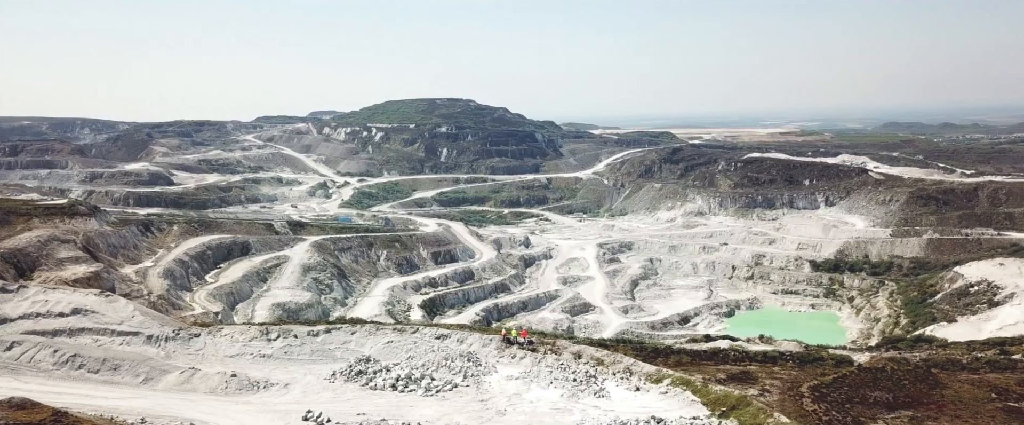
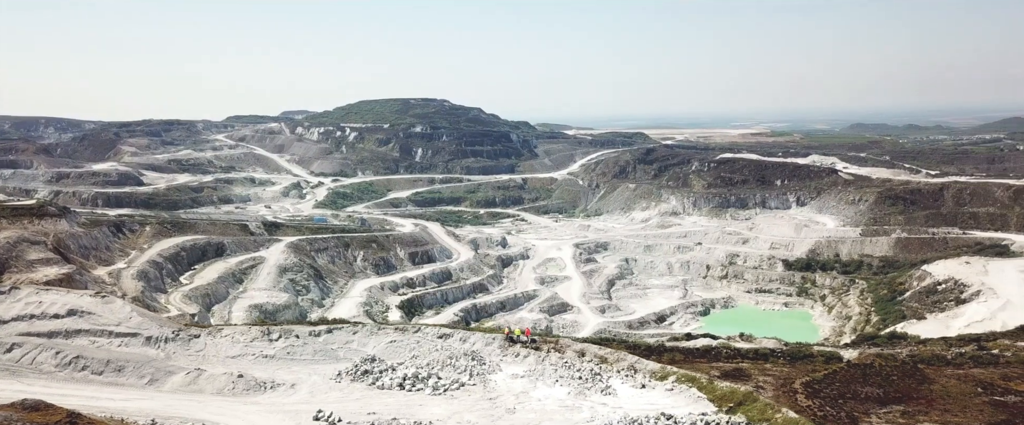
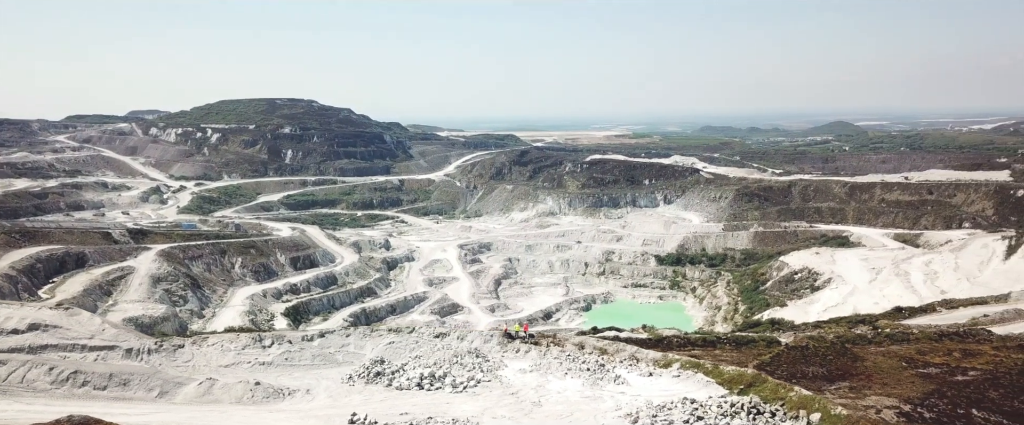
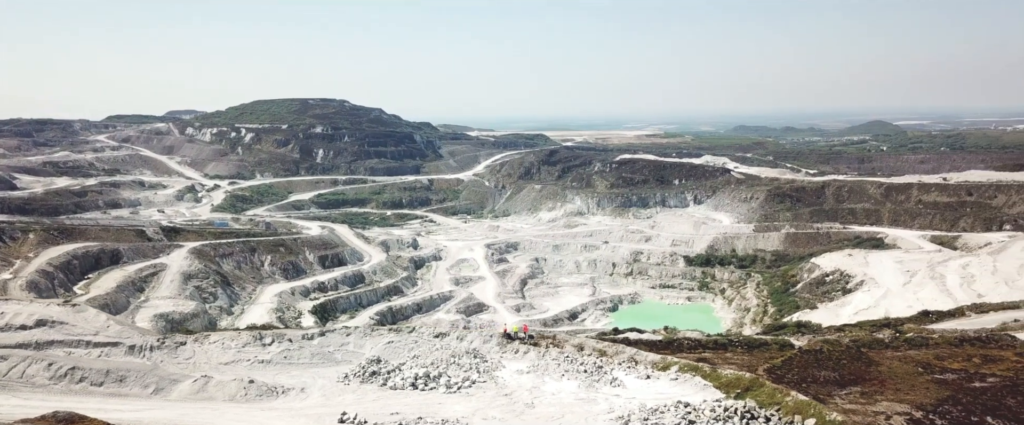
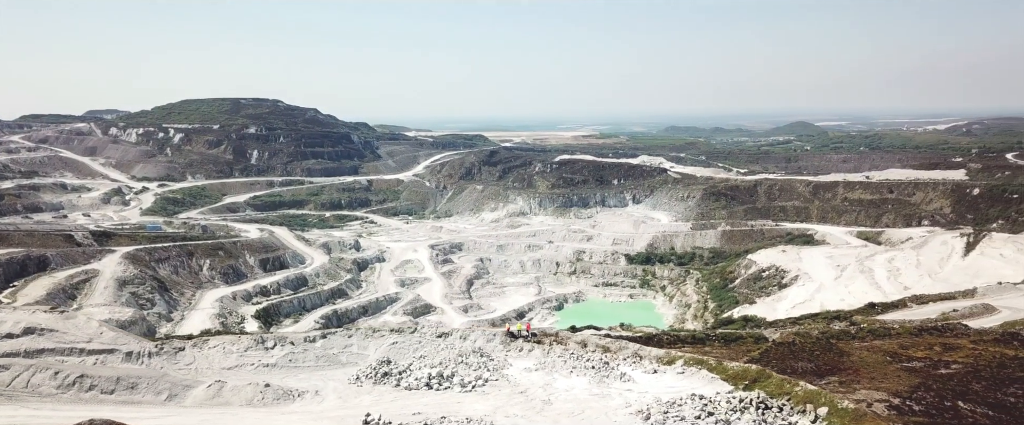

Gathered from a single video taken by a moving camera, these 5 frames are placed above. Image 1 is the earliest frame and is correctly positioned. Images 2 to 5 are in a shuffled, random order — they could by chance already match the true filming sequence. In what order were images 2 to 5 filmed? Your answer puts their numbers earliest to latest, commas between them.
2, 4, 3, 5
